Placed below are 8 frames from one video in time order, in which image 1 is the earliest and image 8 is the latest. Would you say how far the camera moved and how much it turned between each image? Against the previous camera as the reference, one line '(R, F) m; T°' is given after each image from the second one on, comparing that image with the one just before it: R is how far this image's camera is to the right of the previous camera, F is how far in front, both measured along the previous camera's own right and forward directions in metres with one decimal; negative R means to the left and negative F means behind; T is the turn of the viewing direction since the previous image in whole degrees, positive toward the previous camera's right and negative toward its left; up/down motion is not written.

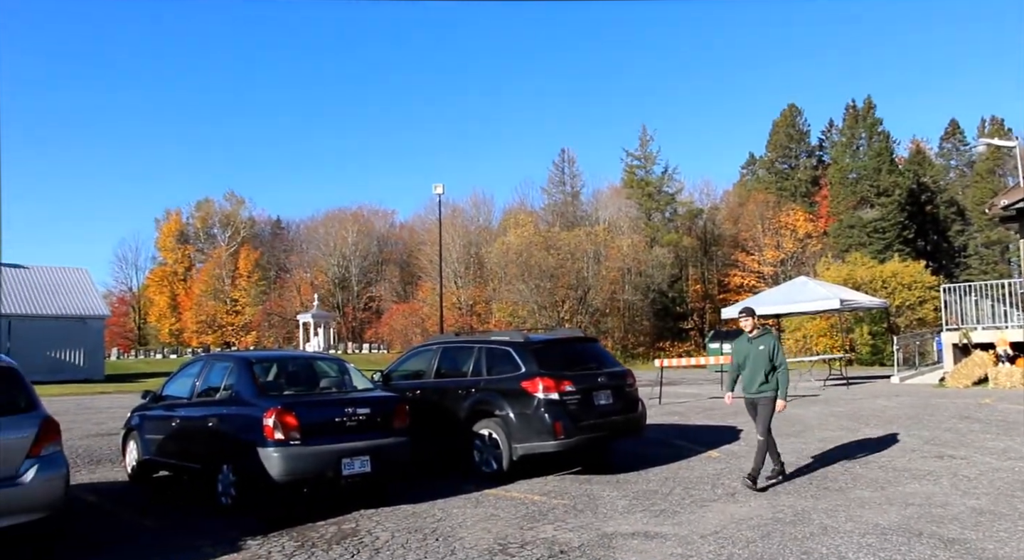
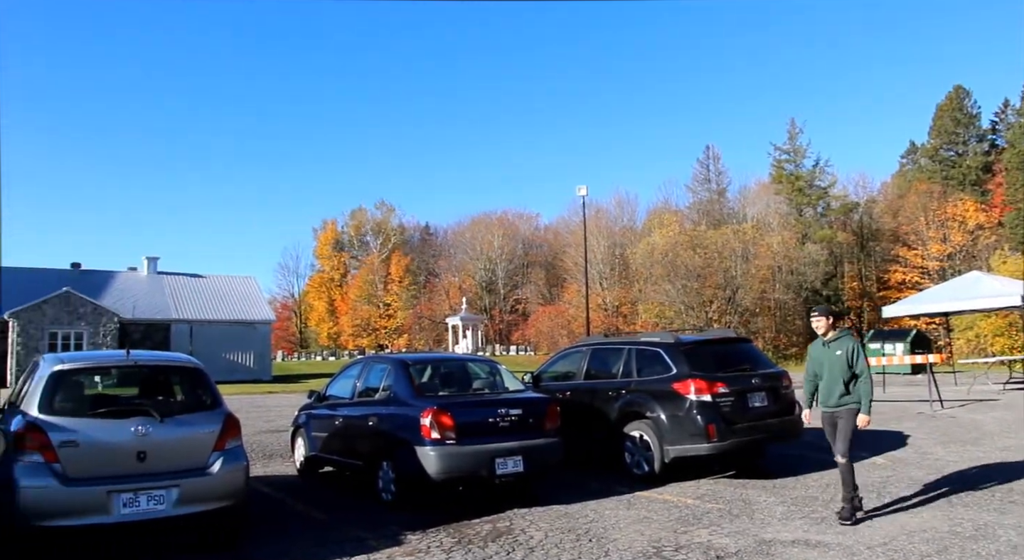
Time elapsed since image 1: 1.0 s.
(-0.2, -0.1) m; -9°
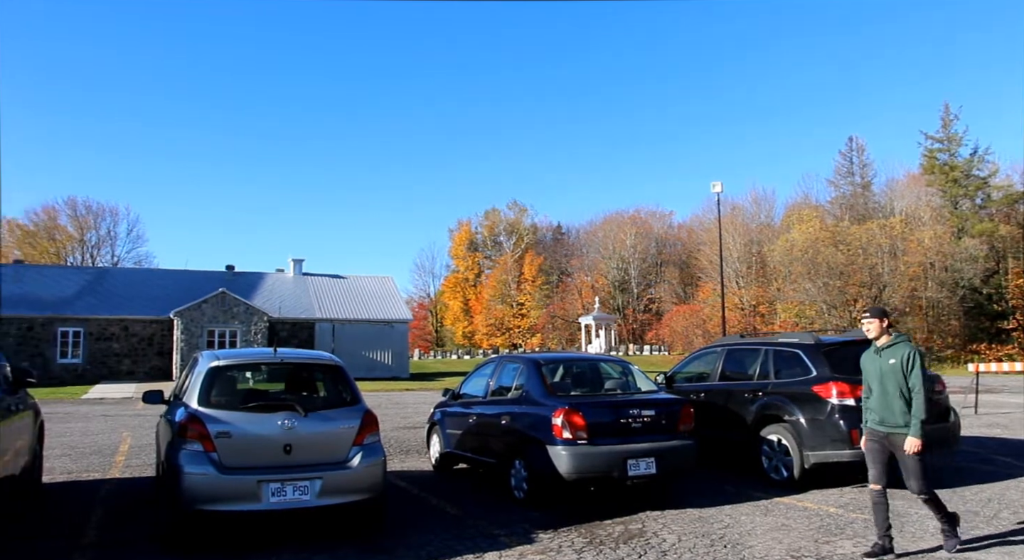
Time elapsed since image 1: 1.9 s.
(-0.3, 0.0) m; -8°
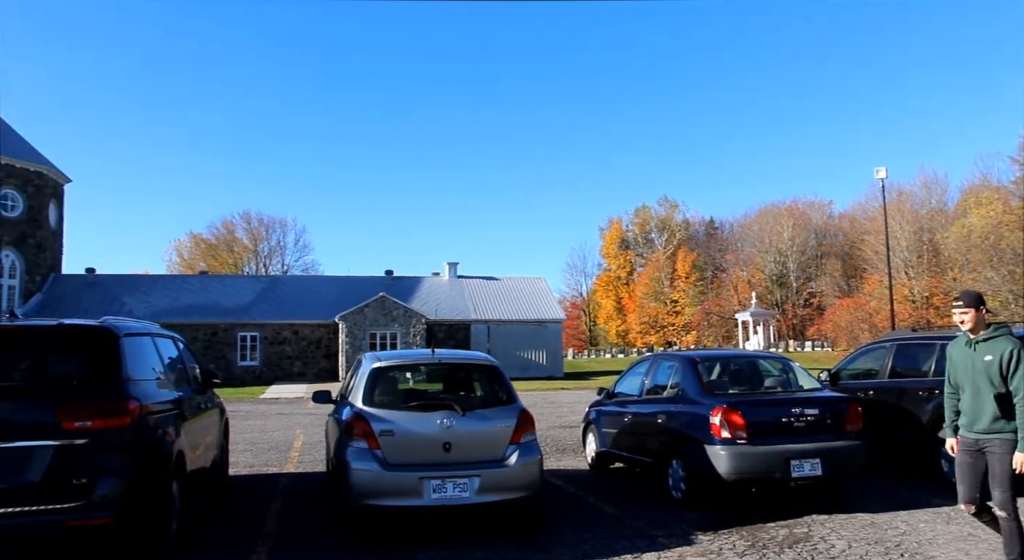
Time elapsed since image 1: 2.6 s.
(-0.3, 0.0) m; -9°
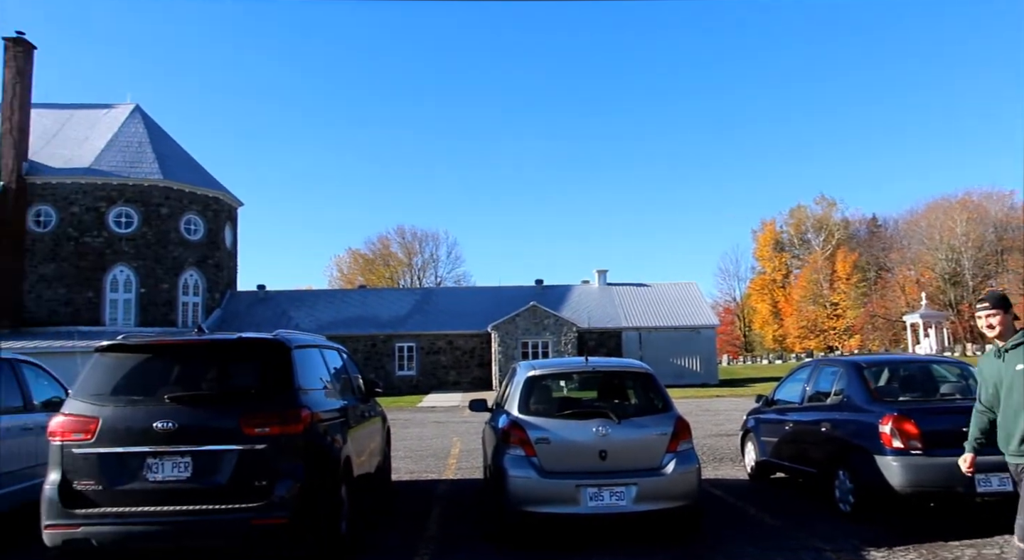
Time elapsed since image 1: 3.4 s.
(-0.3, -0.1) m; -9°
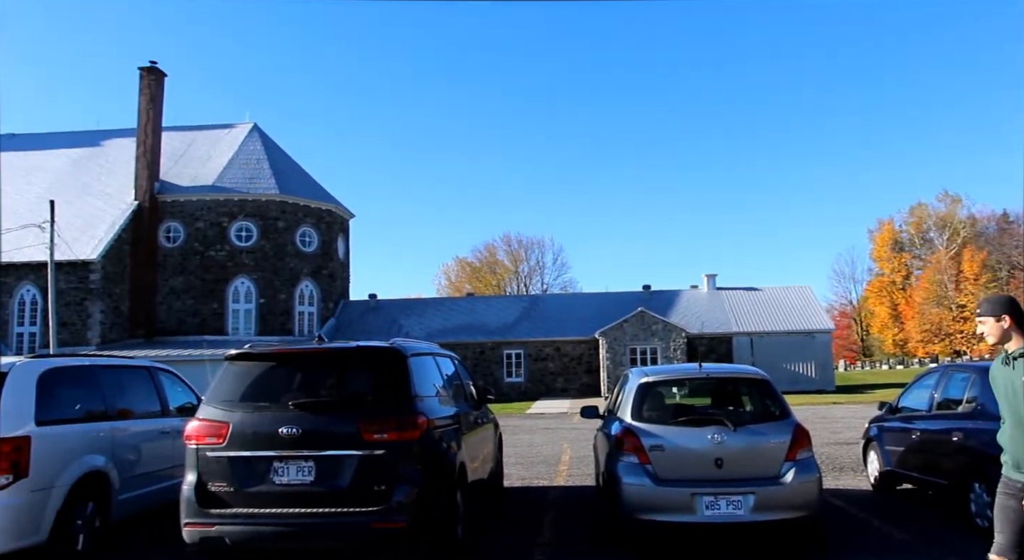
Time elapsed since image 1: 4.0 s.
(-0.2, 0.0) m; -6°
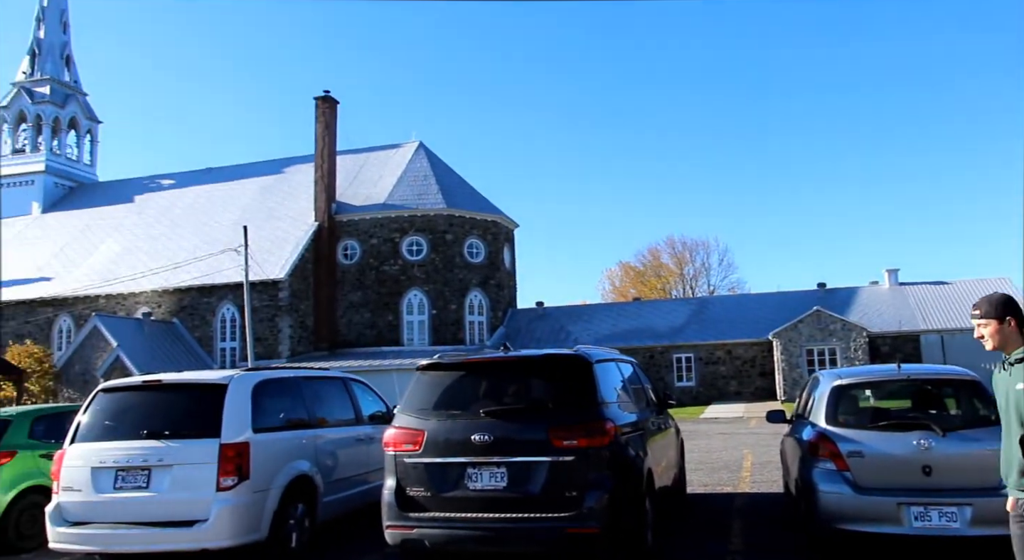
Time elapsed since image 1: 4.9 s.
(-0.5, -0.1) m; -9°
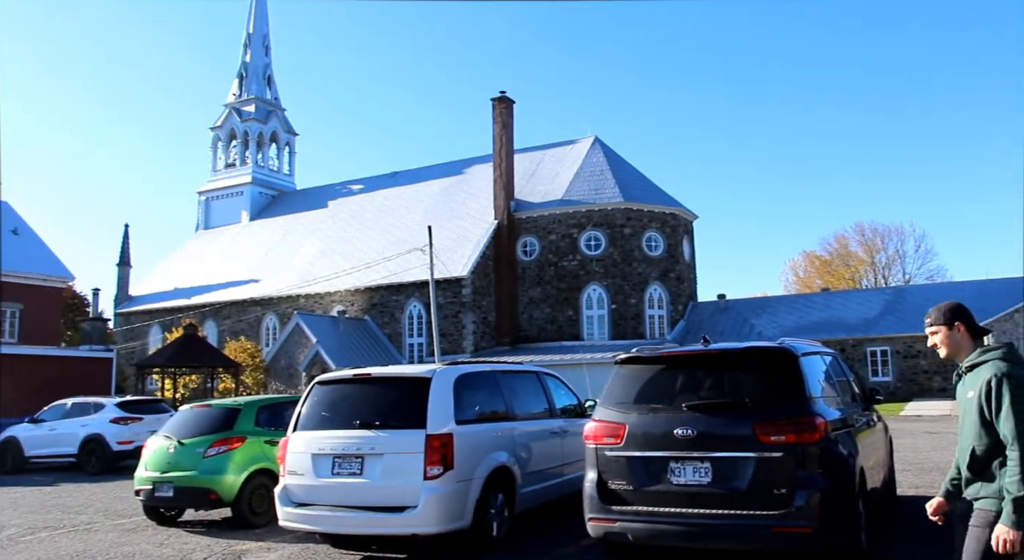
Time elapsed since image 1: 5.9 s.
(-0.6, -0.1) m; -10°
